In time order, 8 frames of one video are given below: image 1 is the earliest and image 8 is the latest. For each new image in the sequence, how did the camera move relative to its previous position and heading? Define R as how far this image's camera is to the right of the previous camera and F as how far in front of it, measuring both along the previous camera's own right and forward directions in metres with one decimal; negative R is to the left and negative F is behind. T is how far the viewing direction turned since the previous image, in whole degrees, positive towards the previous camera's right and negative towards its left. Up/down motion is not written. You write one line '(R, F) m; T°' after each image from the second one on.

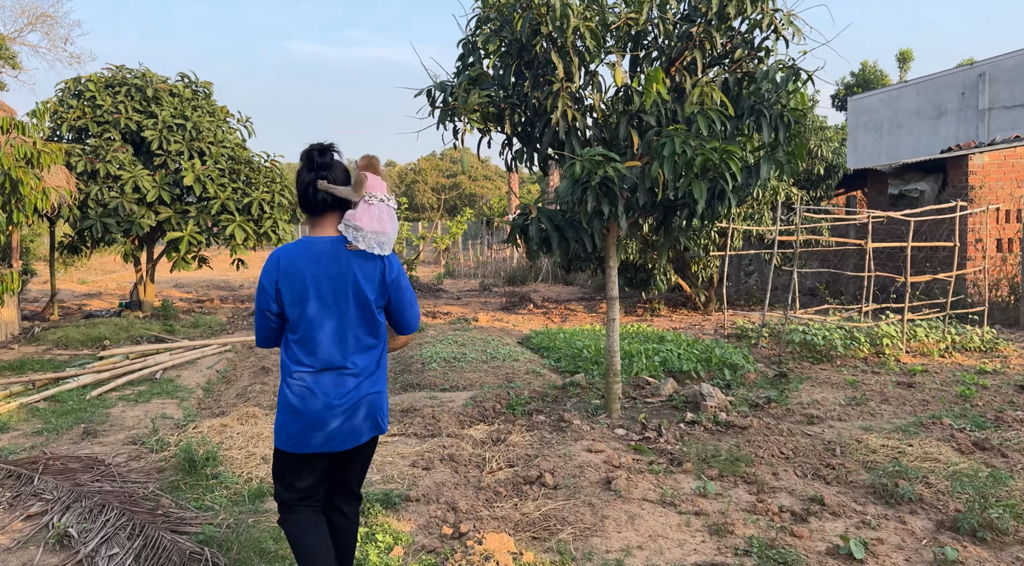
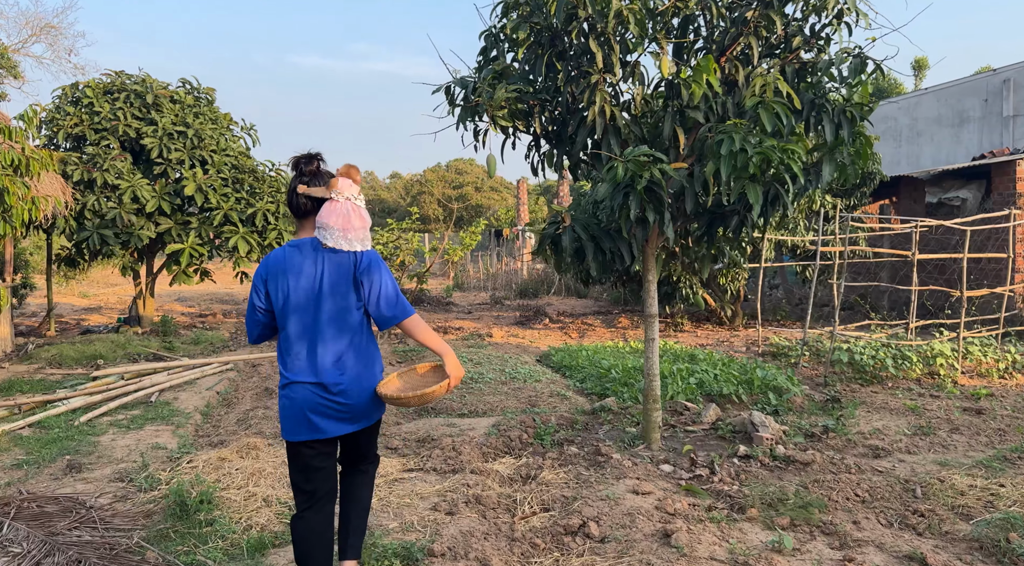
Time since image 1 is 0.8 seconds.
(-0.1, +0.5) m; 0°
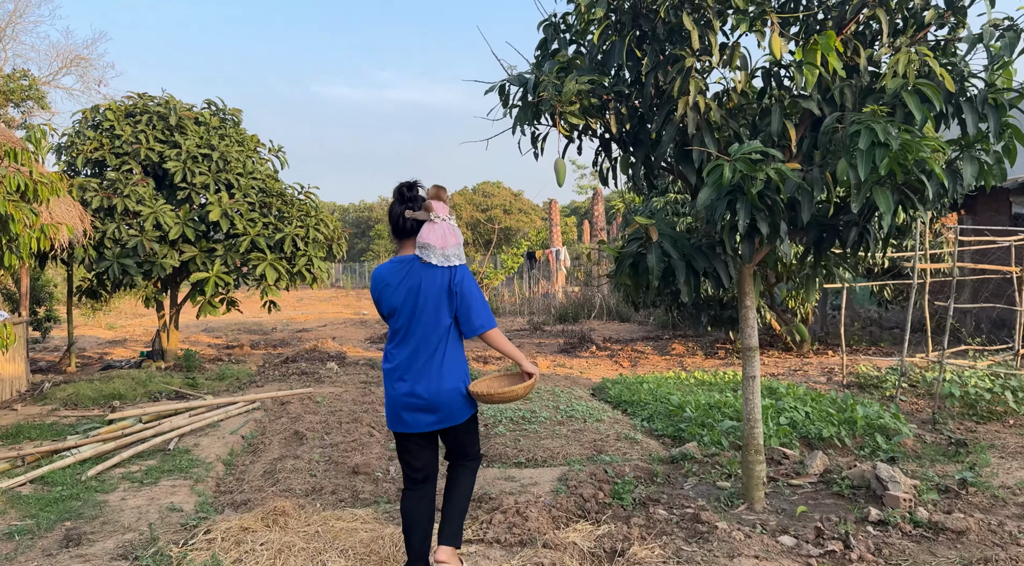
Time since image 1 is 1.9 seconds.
(-0.2, +0.7) m; -2°
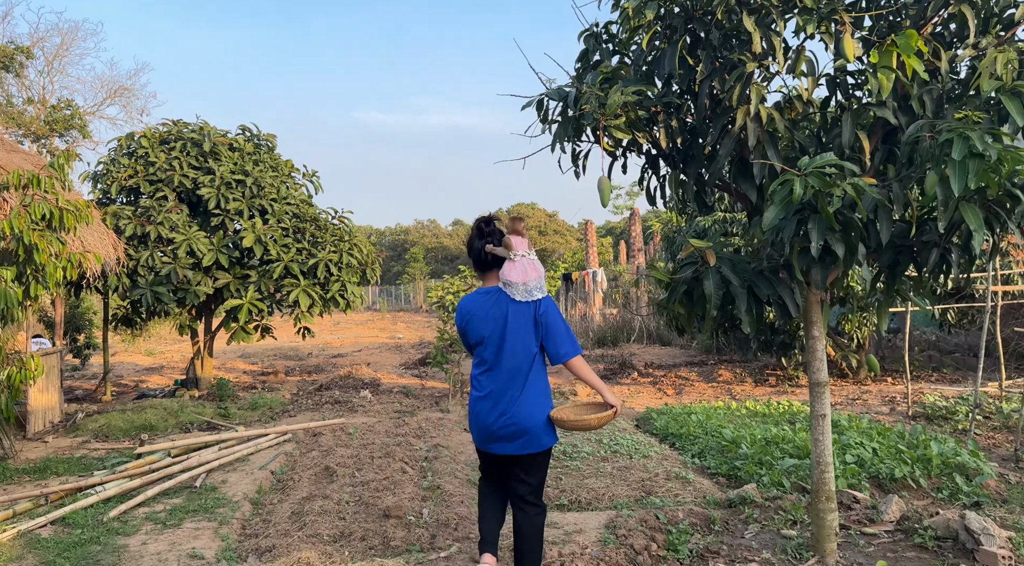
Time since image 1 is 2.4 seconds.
(0.0, +0.3) m; -3°
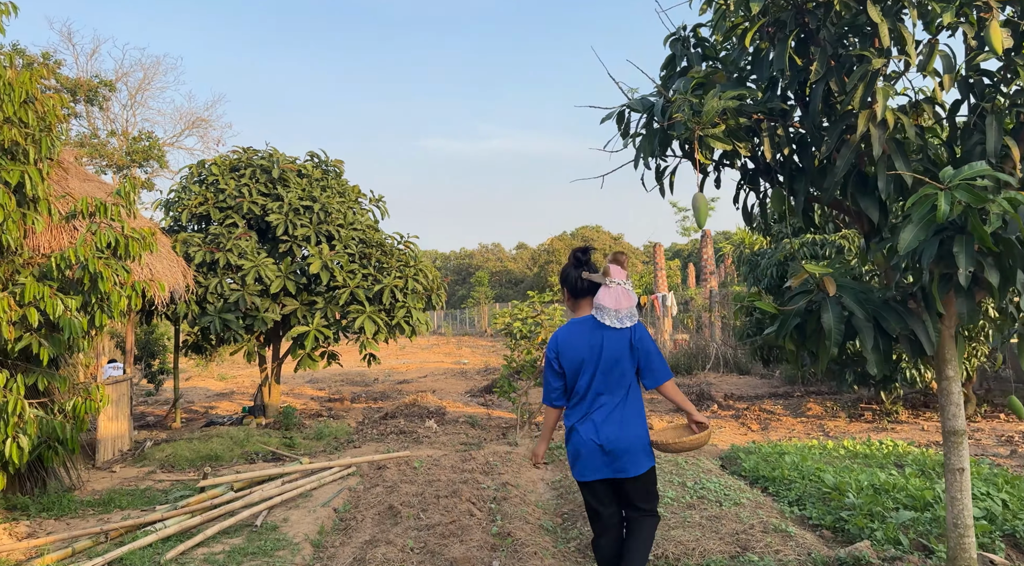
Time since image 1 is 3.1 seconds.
(-0.1, +0.3) m; -5°
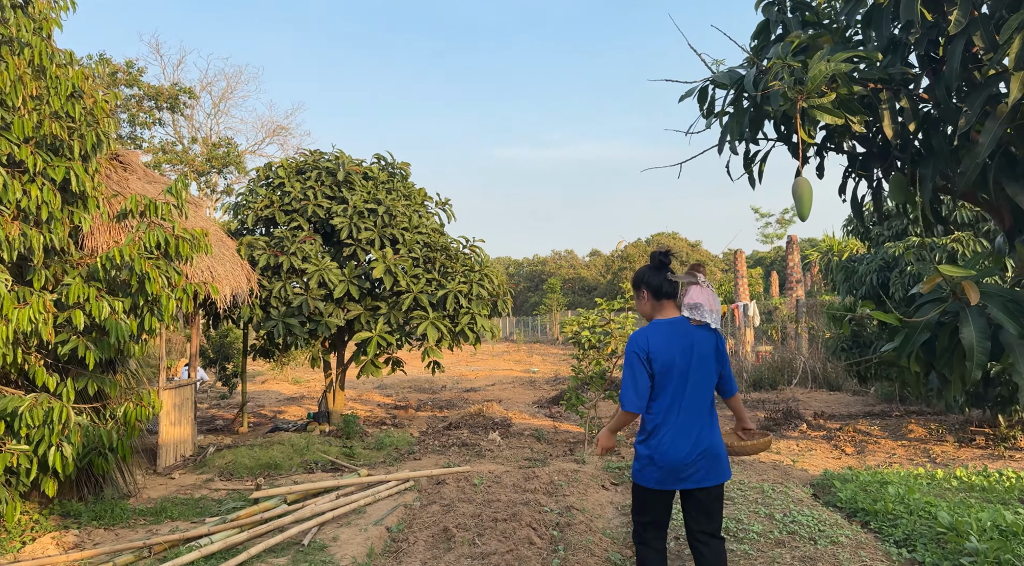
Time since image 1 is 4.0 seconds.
(0.0, +0.4) m; -6°
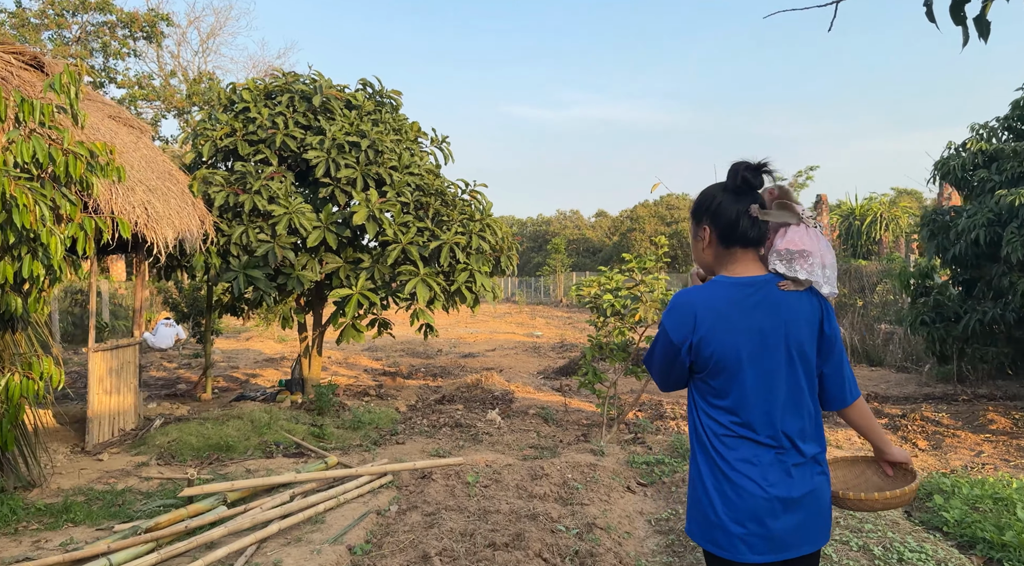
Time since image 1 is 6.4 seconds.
(0.0, +1.3) m; 0°
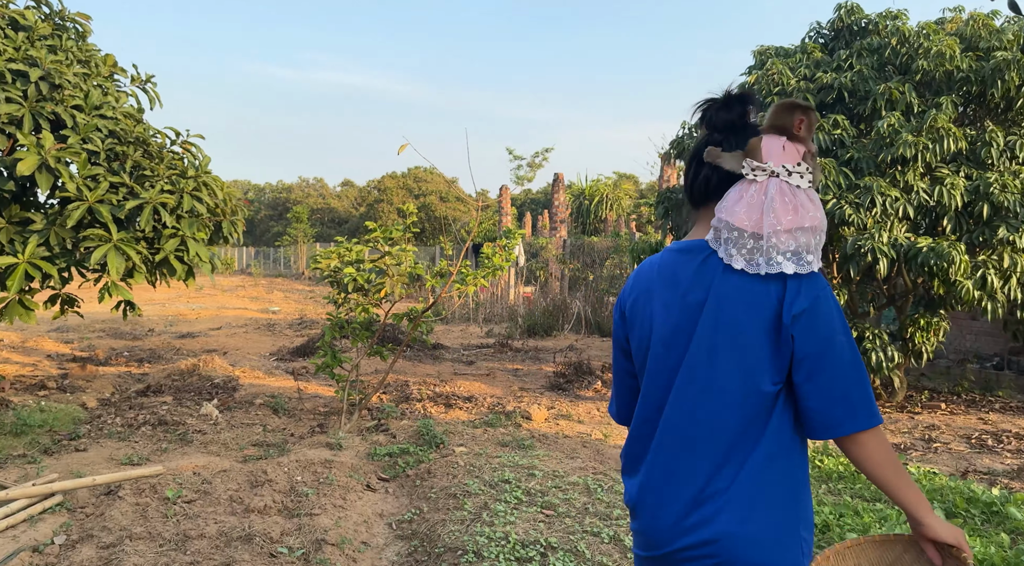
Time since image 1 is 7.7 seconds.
(+0.1, +0.6) m; +20°
